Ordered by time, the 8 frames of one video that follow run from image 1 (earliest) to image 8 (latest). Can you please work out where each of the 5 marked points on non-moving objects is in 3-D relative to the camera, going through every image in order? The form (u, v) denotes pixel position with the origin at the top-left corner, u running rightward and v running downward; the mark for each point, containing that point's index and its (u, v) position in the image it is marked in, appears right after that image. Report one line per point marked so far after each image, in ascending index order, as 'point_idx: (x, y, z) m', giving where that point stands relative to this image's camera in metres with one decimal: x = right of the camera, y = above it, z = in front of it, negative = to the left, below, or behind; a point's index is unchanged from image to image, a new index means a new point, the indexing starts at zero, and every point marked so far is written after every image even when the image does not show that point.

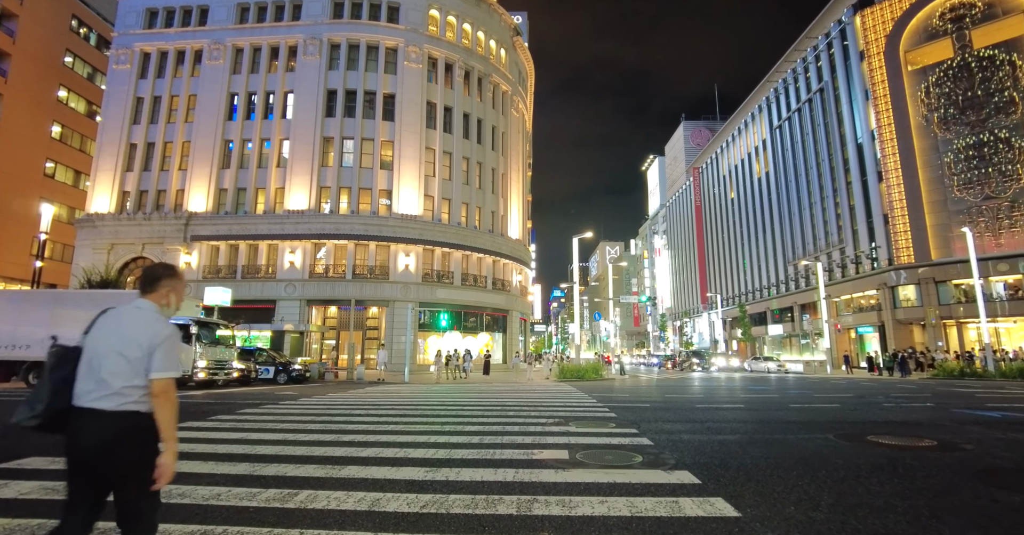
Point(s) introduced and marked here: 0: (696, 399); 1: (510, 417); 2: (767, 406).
0: (+5.0, -3.6, +13.6) m
1: (-0.1, -2.9, +9.7) m
2: (+6.1, -3.3, +11.8) m
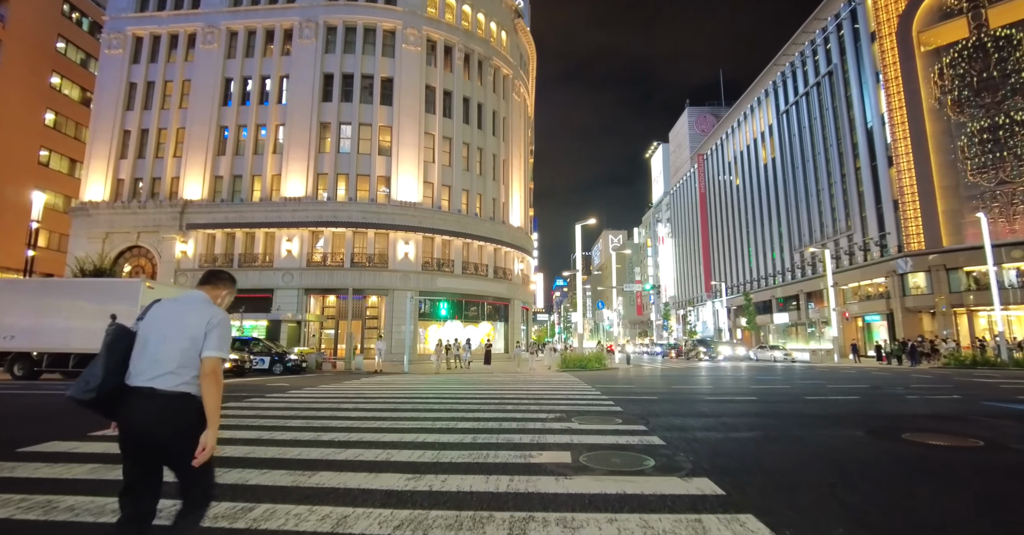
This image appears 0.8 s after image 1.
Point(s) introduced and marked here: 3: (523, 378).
0: (+5.0, -3.2, +12.9) m
1: (-0.1, -2.6, +9.1) m
2: (+6.0, -2.9, +11.2) m
3: (+0.5, -4.4, +19.9) m
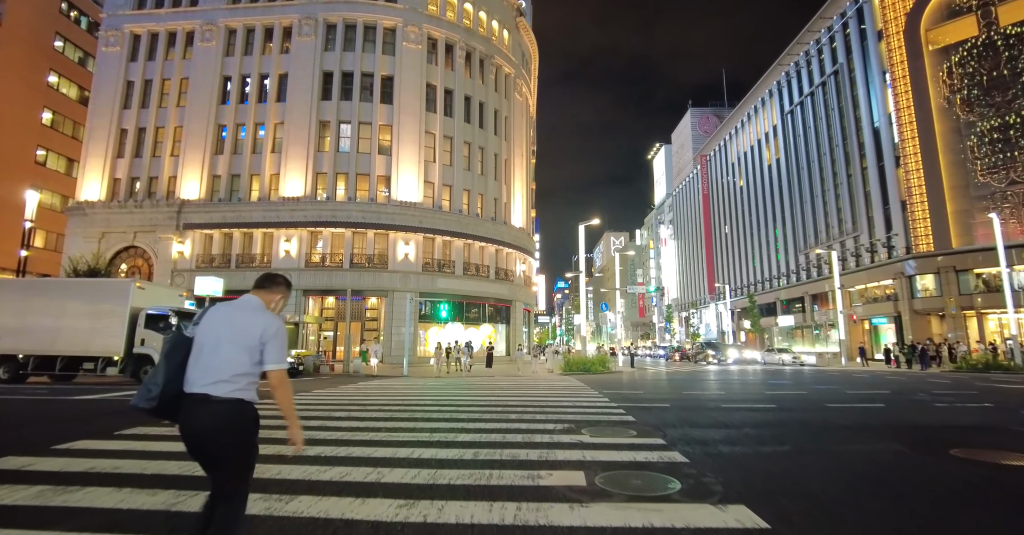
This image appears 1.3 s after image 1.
0: (+5.1, -3.2, +12.3) m
1: (0.0, -2.6, +8.5) m
2: (+6.1, -2.9, +10.6) m
3: (+0.5, -4.5, +19.3) m
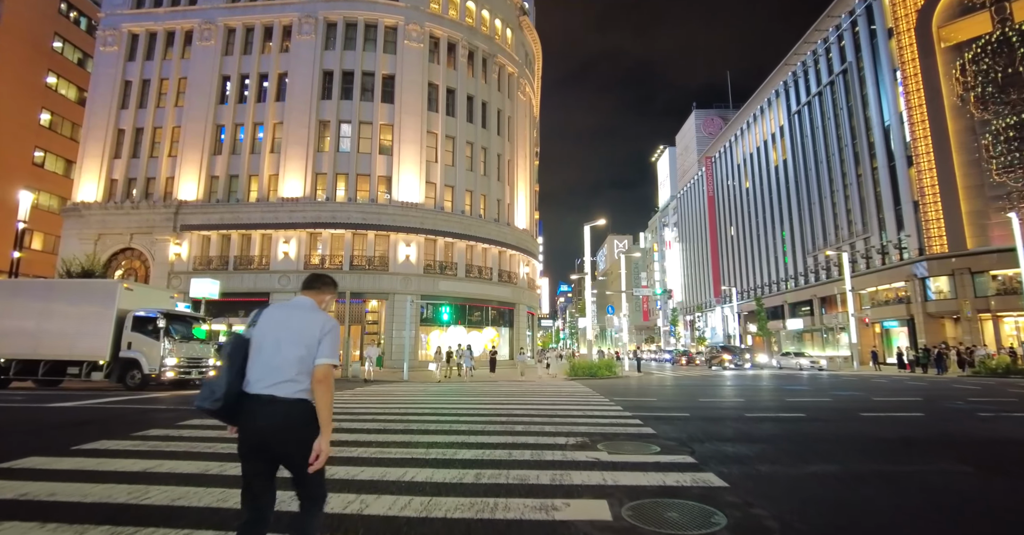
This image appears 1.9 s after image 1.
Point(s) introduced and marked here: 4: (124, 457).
0: (+5.2, -3.1, +11.5) m
1: (+0.1, -2.5, +7.8) m
2: (+6.2, -2.8, +9.7) m
3: (+0.7, -4.5, +18.5) m
4: (-4.3, -2.1, +5.5) m
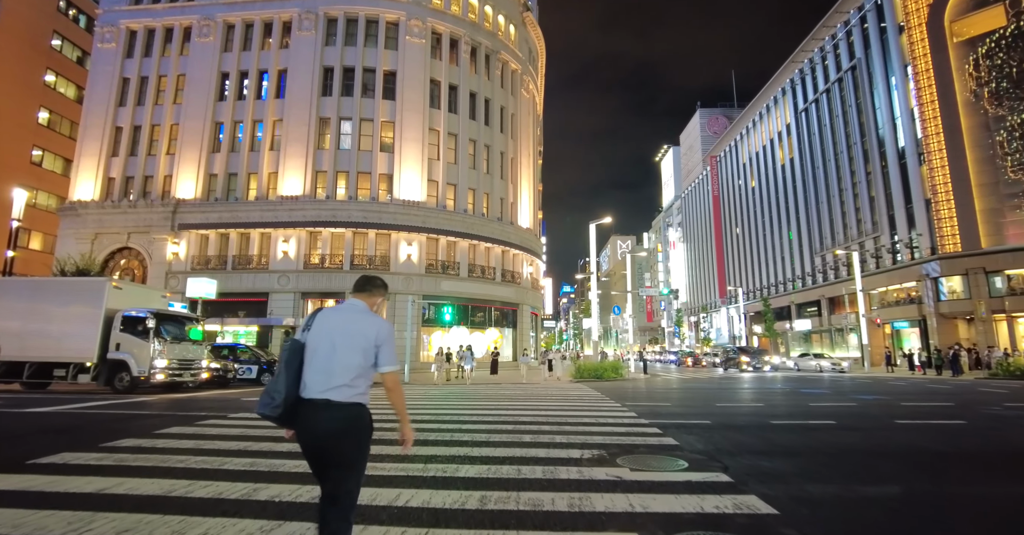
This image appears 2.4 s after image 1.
0: (+5.3, -3.1, +10.8) m
1: (+0.2, -2.4, +7.1) m
2: (+6.3, -2.8, +9.0) m
3: (+0.9, -4.4, +17.8) m
4: (-4.2, -2.0, +4.9) m
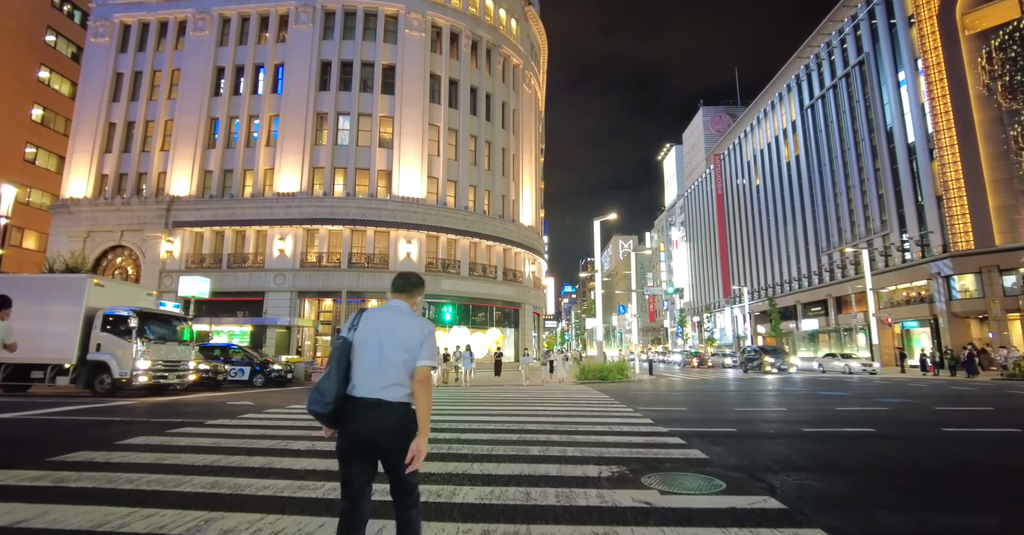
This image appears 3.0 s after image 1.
0: (+5.4, -2.9, +10.0) m
1: (+0.2, -2.3, +6.3) m
2: (+6.4, -2.6, +8.2) m
3: (+1.0, -4.3, +17.0) m
4: (-4.2, -1.9, +4.1) m
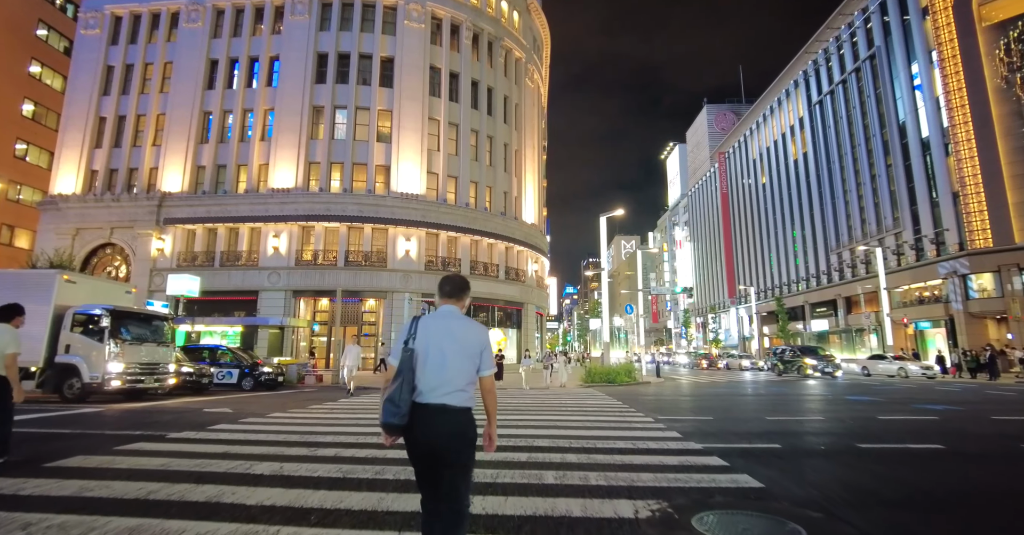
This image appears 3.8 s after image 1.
0: (+5.5, -2.8, +8.9) m
1: (+0.3, -2.2, +5.2) m
2: (+6.5, -2.5, +7.1) m
3: (+1.1, -4.2, +15.9) m
4: (-4.1, -1.8, +3.0) m
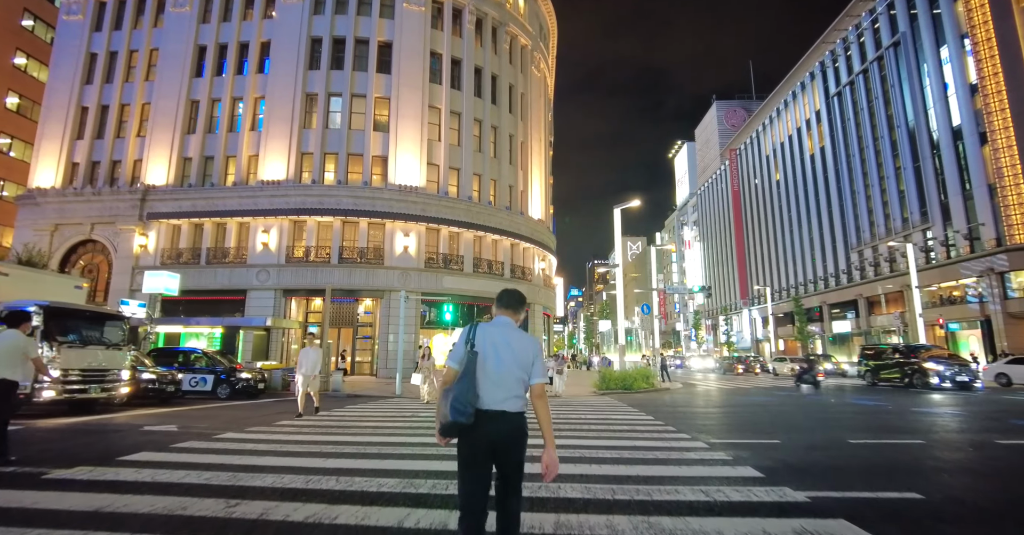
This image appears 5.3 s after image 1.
0: (+5.7, -2.5, +6.8) m
1: (+0.5, -1.9, +3.2) m
2: (+6.7, -2.2, +5.0) m
3: (+1.3, -3.9, +13.9) m
4: (-4.0, -1.5, +1.0) m
